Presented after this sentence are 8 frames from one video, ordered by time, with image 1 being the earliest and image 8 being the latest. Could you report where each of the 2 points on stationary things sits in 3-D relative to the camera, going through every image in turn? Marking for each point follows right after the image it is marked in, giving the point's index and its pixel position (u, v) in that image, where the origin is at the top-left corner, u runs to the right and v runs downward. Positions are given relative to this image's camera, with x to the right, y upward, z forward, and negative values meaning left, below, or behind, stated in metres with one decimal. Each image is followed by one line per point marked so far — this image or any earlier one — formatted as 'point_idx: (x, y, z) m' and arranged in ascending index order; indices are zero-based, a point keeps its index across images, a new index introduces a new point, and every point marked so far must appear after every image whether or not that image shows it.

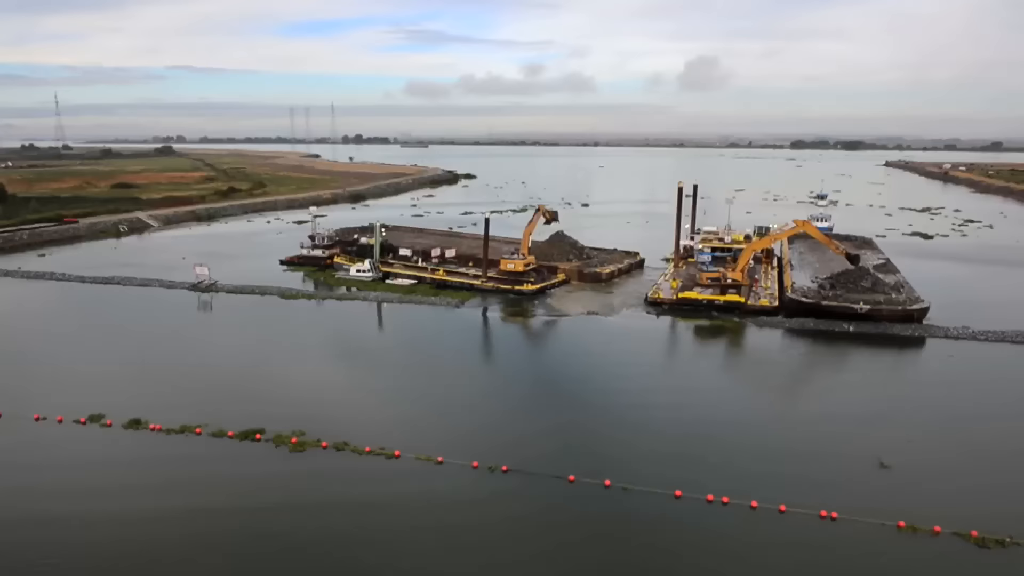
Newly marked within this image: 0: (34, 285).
0: (-11.0, +0.1, +15.5) m
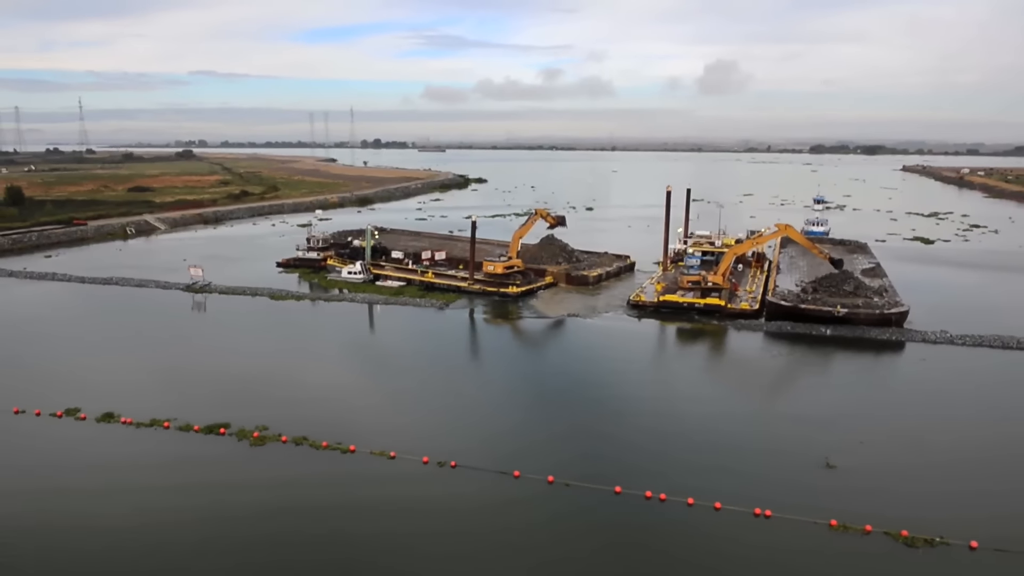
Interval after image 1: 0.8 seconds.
0: (-11.2, +0.1, +15.9) m
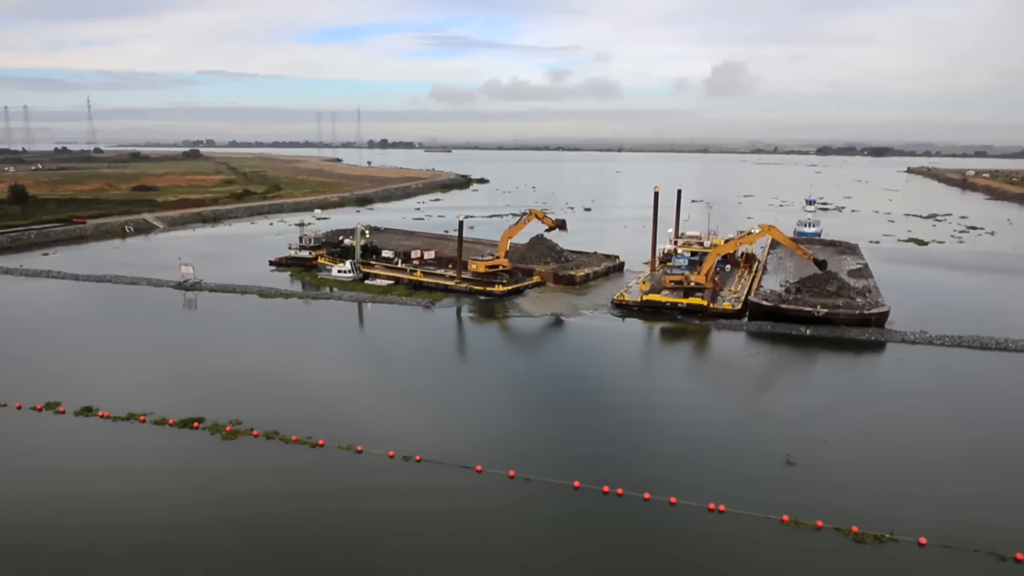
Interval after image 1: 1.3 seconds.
0: (-11.4, +0.1, +16.1) m
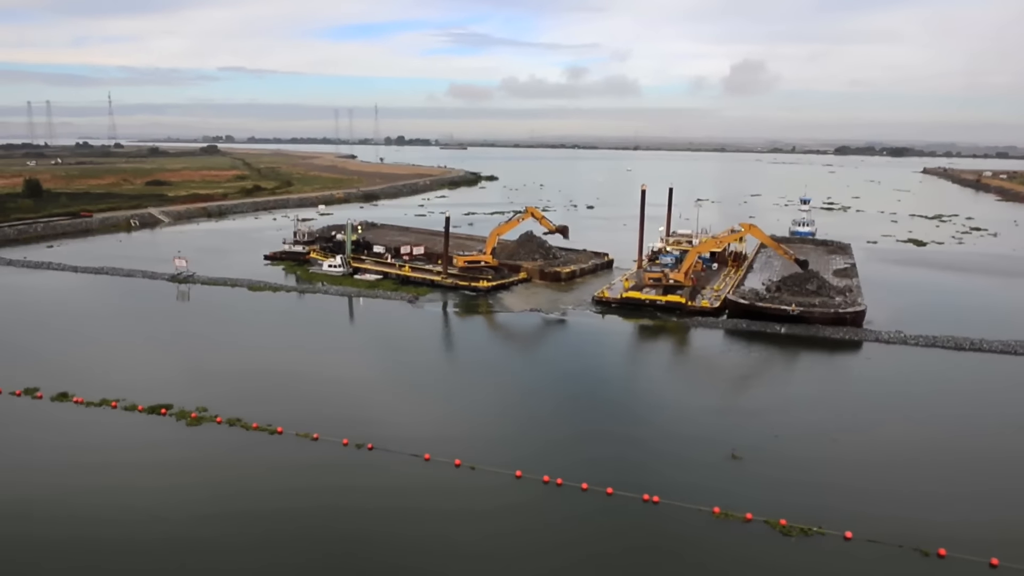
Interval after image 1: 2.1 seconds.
0: (-11.7, +0.3, +16.4) m
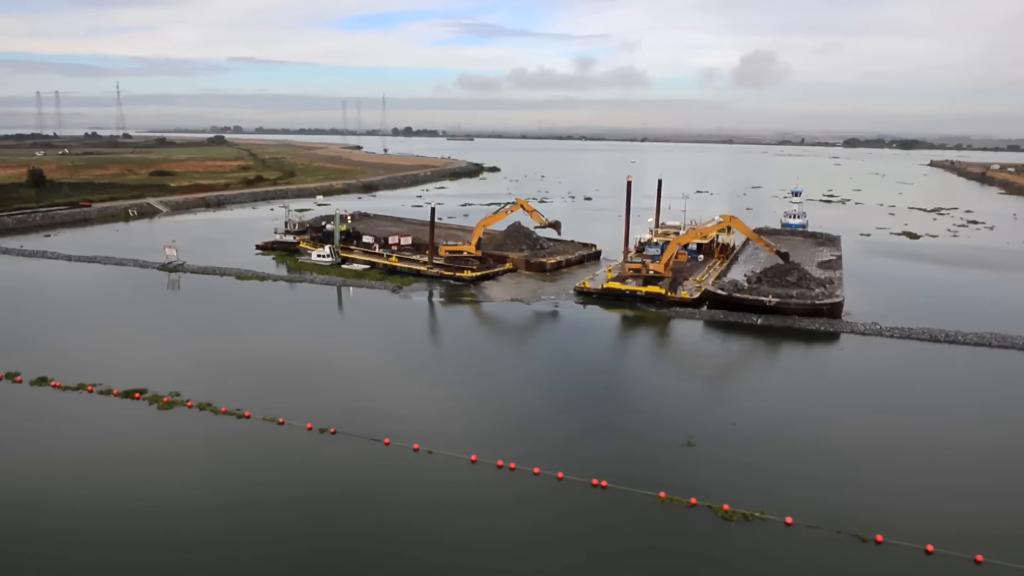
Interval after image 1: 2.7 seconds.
0: (-11.9, +0.6, +16.6) m
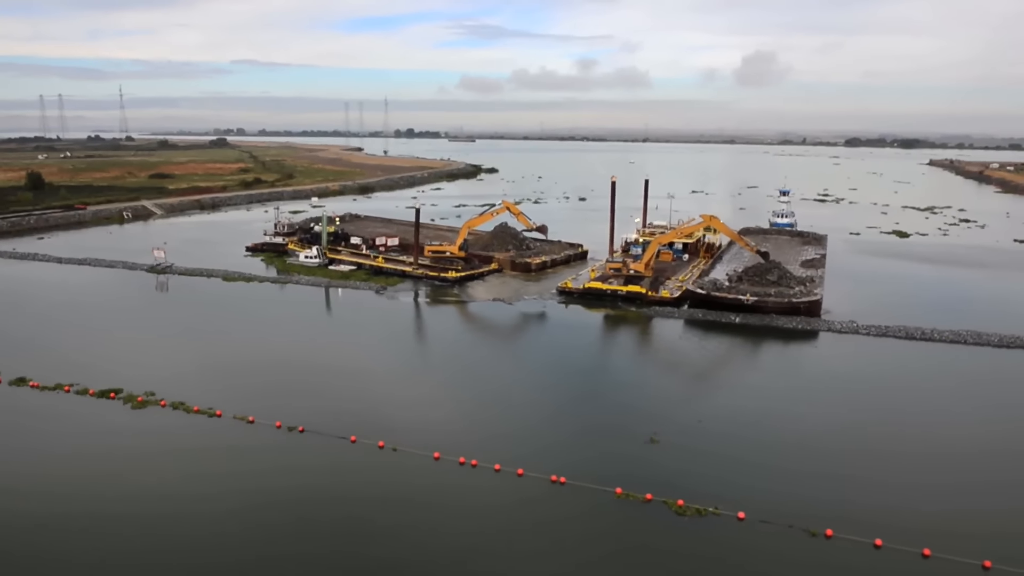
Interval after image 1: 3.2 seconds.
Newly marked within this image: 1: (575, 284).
0: (-12.2, +0.6, +16.7) m
1: (+1.3, +0.1, +13.1) m
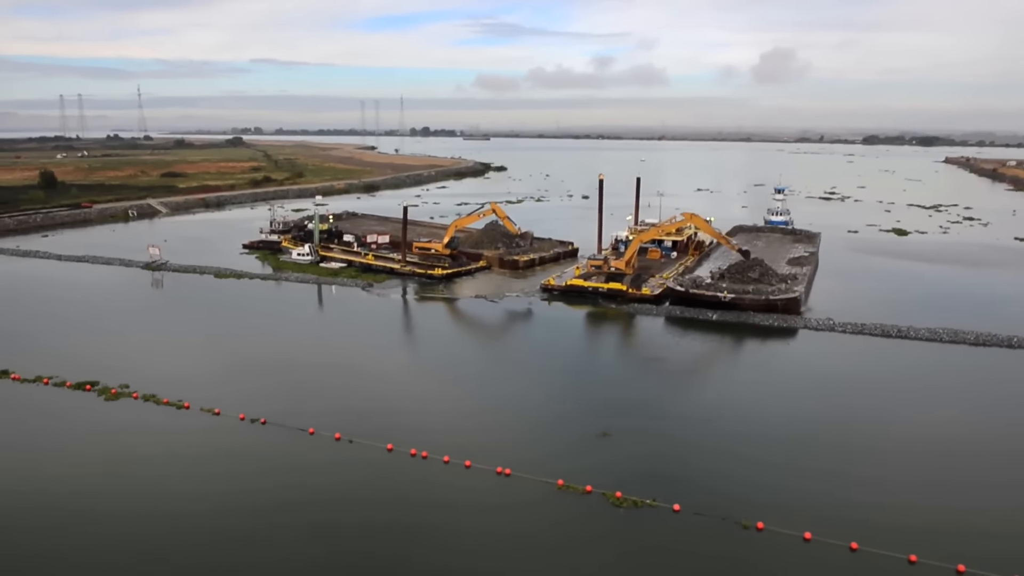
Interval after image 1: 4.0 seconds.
0: (-12.4, +0.6, +17.1) m
1: (+1.0, +0.1, +13.2) m
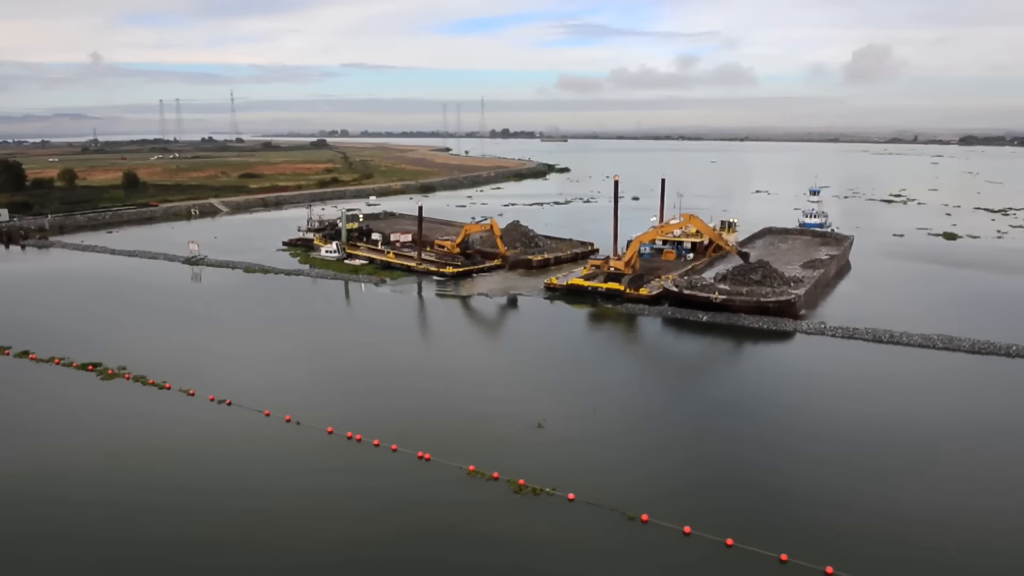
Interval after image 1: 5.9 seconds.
0: (-11.7, +0.9, +18.6) m
1: (+1.2, +0.1, +13.4) m
